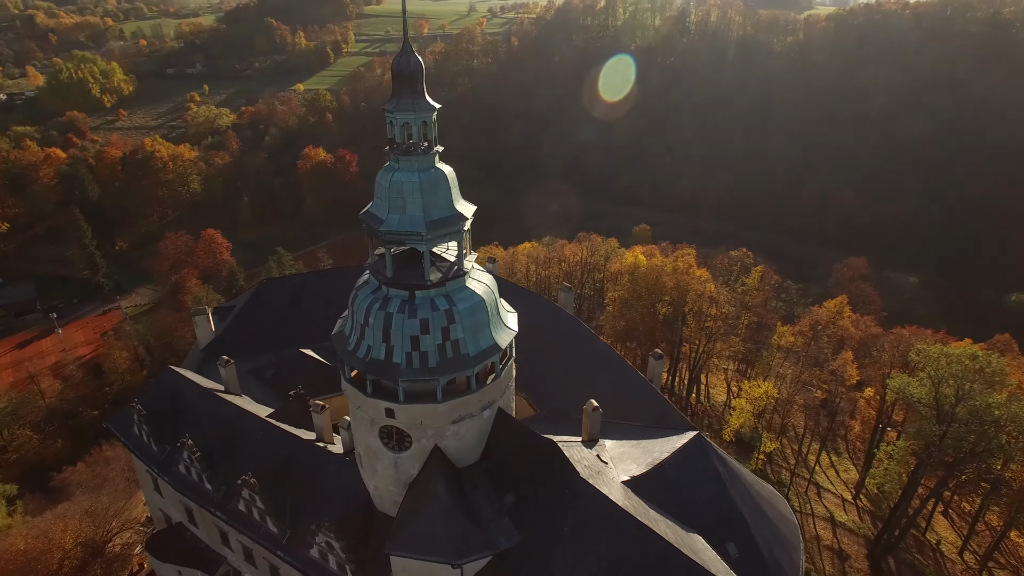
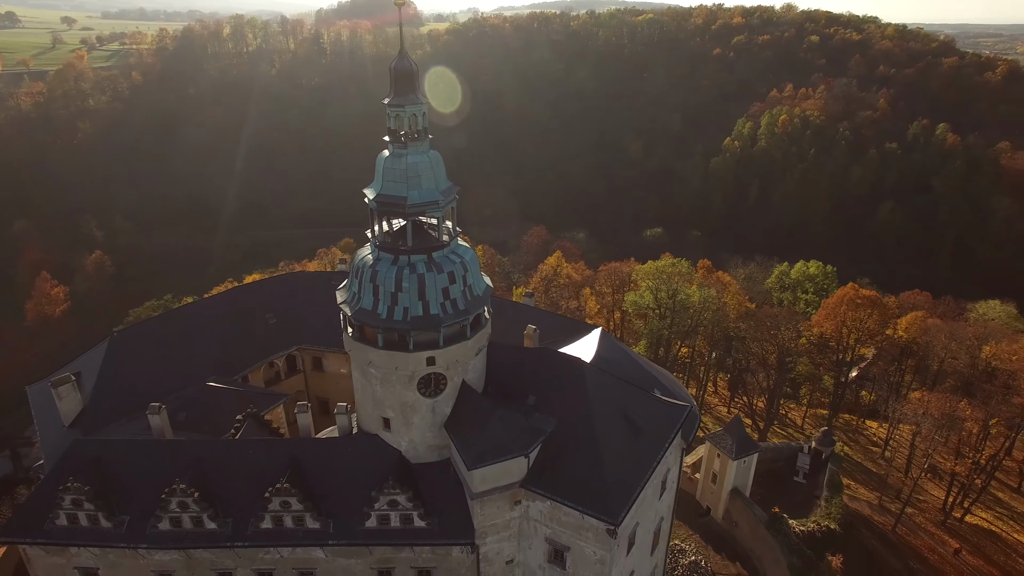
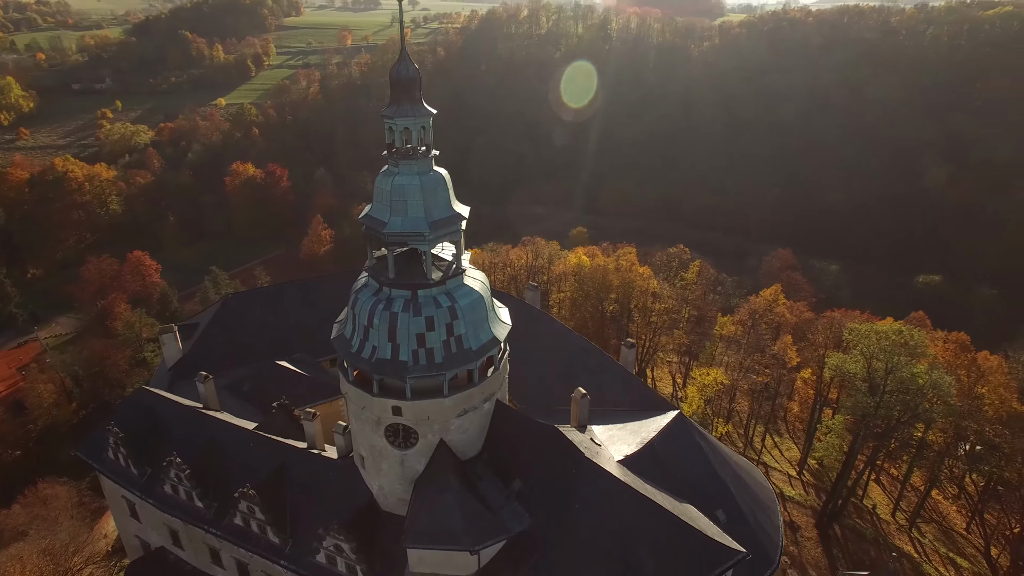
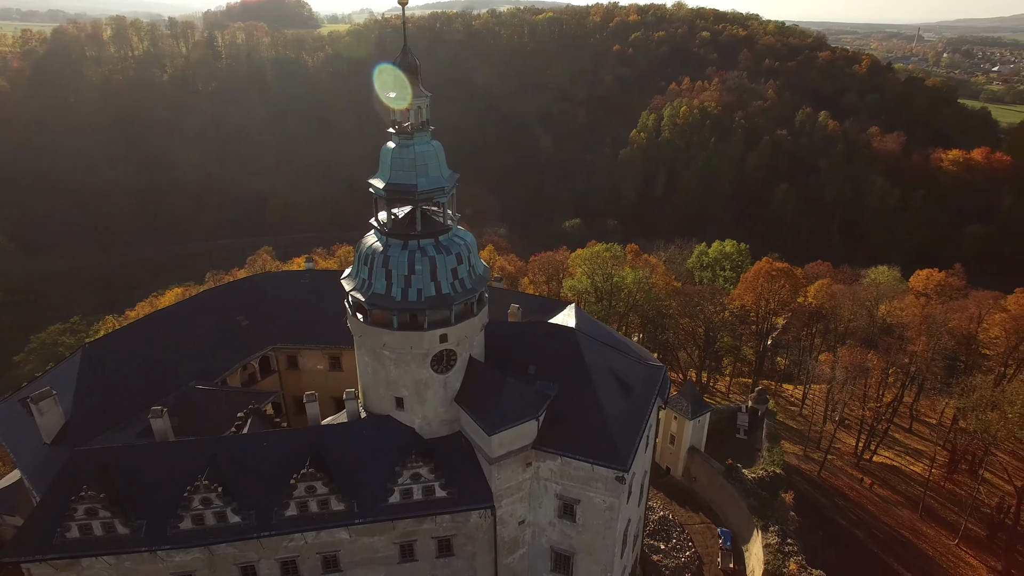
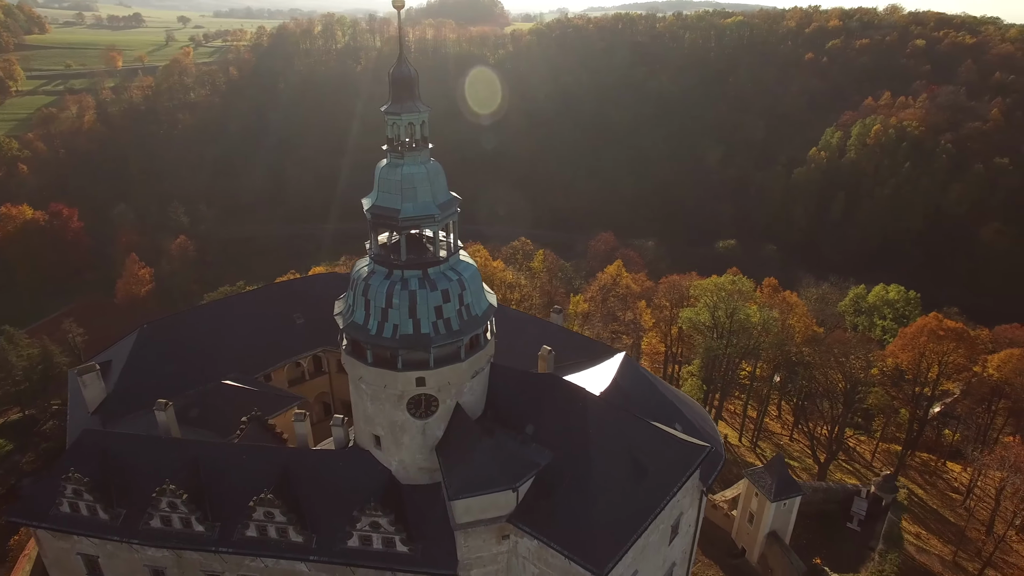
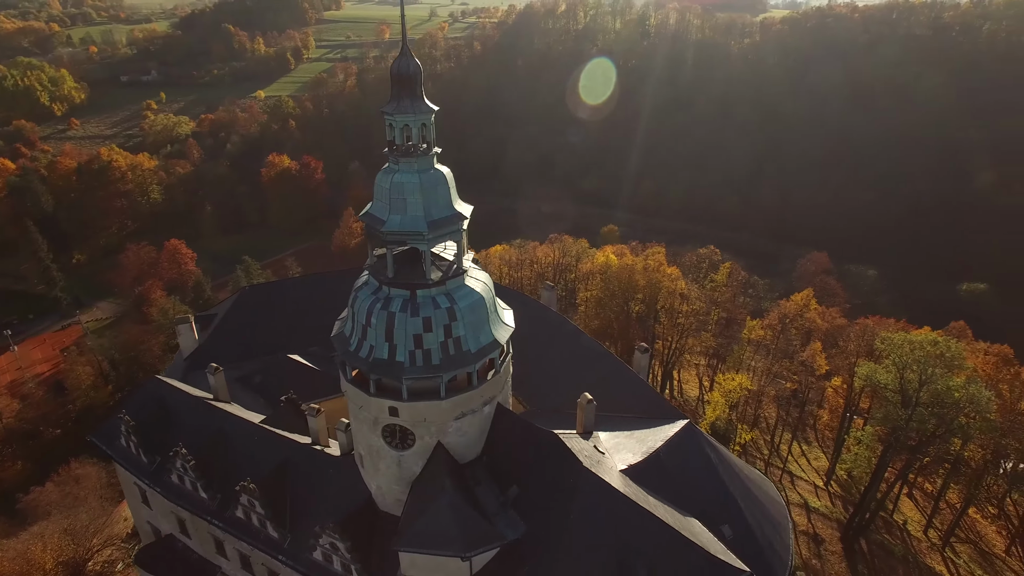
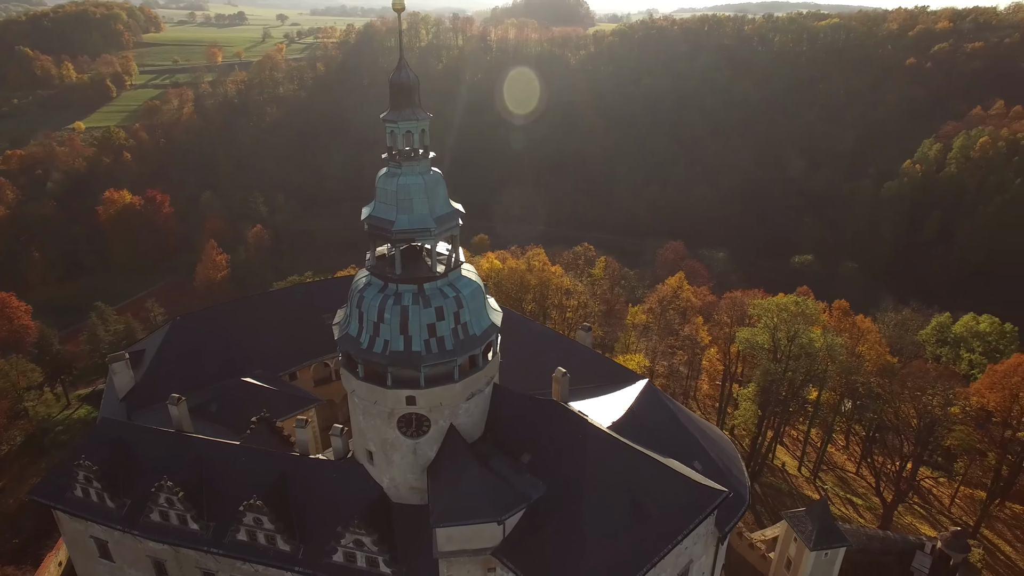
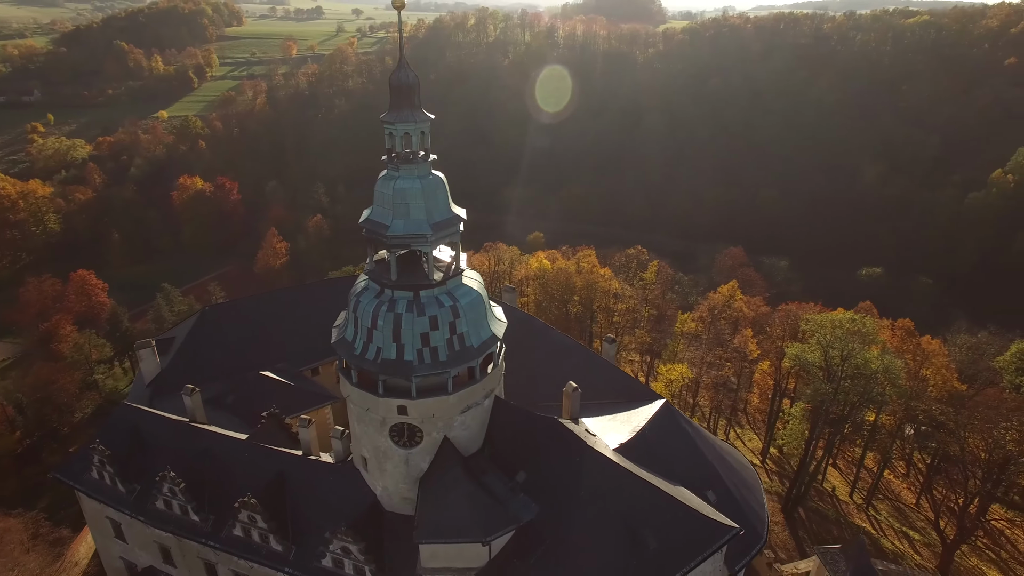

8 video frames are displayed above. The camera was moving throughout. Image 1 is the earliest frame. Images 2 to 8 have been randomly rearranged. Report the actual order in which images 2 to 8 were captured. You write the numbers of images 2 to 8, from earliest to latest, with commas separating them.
6, 3, 8, 7, 5, 2, 4
